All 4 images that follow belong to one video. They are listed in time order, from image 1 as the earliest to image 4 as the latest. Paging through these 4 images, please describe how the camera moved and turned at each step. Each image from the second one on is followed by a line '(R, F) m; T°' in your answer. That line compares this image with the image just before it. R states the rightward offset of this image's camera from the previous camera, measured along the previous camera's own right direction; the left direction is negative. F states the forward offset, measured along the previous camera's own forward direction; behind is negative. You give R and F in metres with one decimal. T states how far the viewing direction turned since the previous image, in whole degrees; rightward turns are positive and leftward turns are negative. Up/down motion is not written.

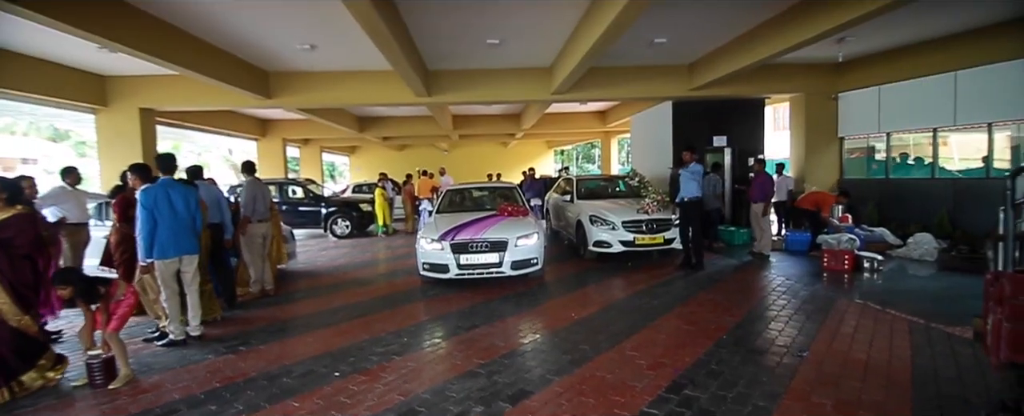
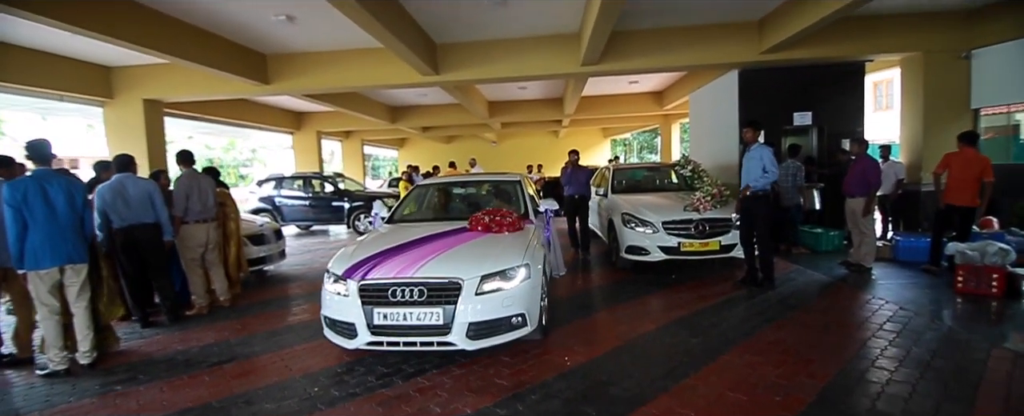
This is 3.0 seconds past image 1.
(+0.8, +1.5) m; -8°
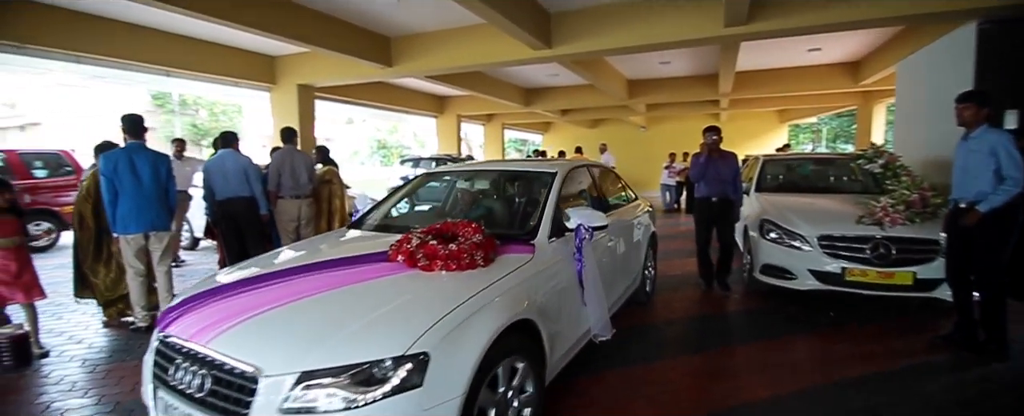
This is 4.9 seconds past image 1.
(+0.6, +1.0) m; -19°
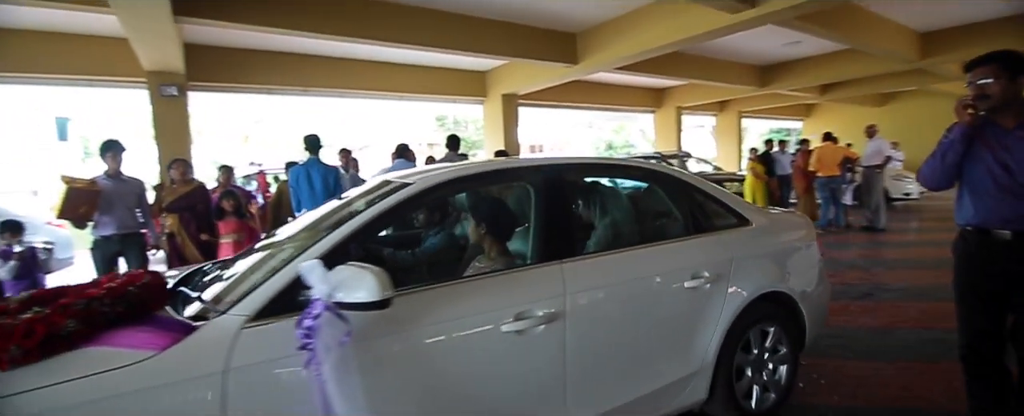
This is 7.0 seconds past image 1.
(+0.9, +0.9) m; -30°
